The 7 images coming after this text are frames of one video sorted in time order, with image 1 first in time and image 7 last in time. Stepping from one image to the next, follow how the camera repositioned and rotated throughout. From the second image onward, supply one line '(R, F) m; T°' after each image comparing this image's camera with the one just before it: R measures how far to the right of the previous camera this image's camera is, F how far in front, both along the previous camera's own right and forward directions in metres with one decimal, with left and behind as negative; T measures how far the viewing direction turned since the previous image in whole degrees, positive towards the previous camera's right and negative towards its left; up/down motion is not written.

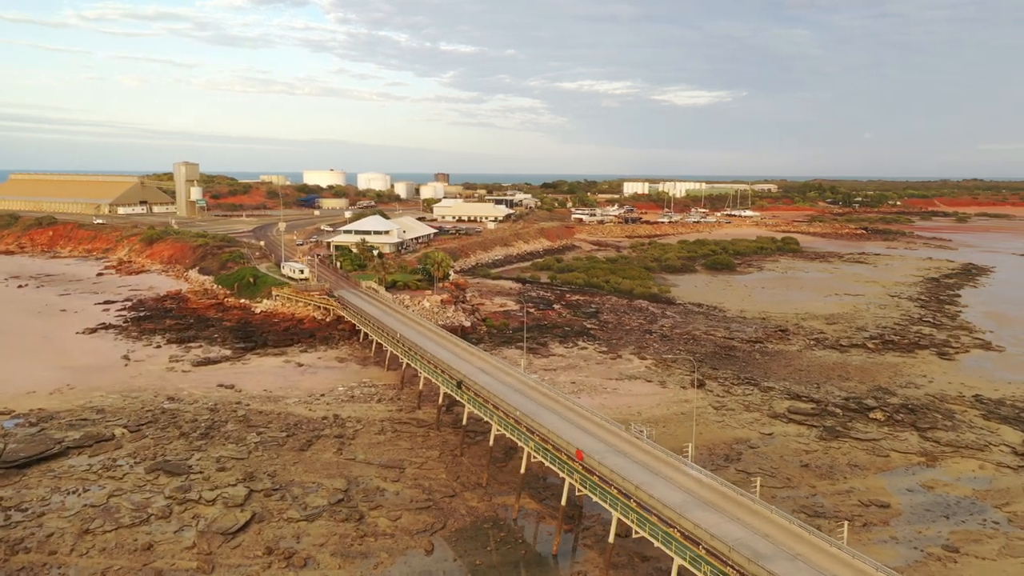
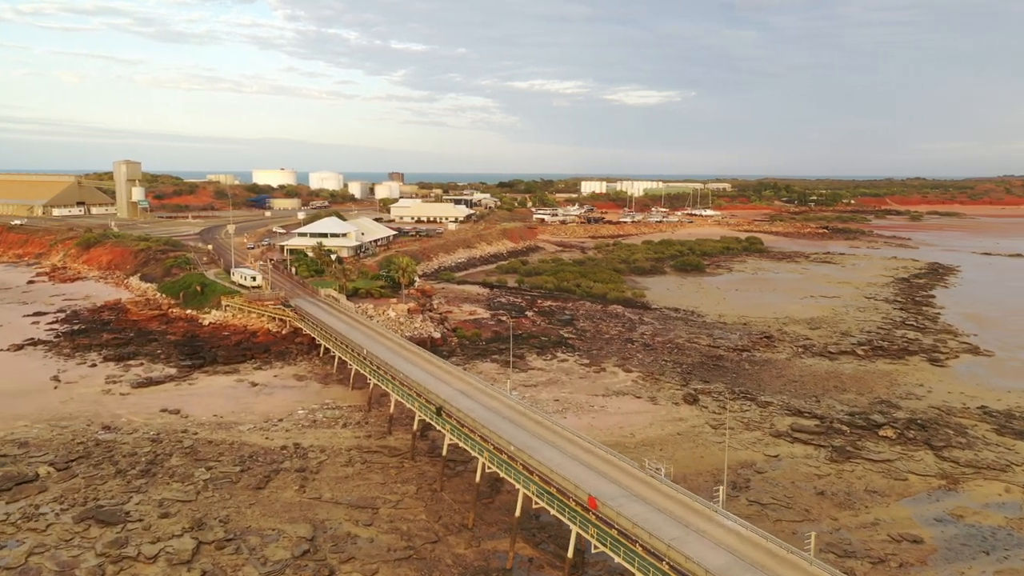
(-0.8, +2.6) m; +3°
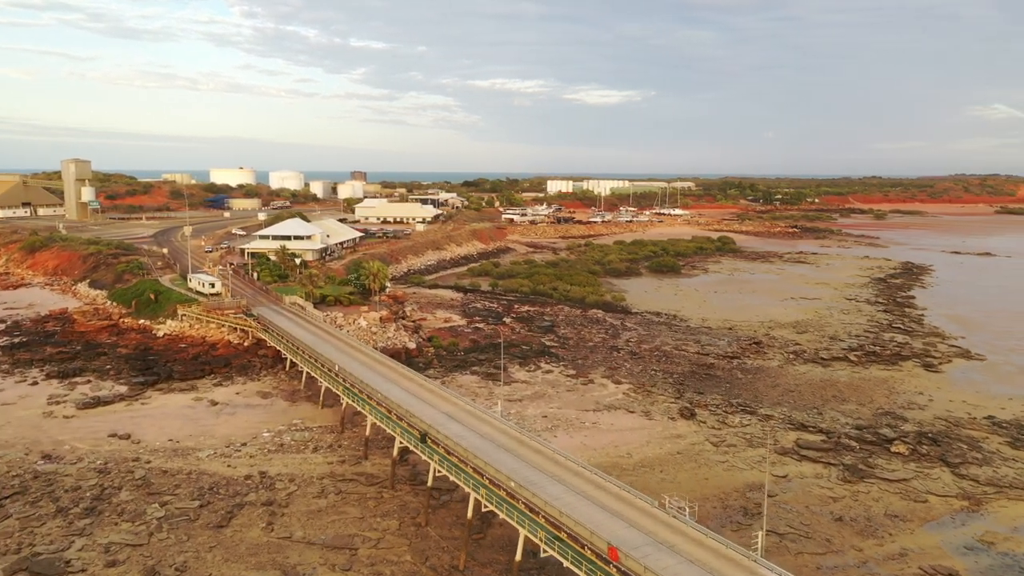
(-0.7, +2.0) m; +3°
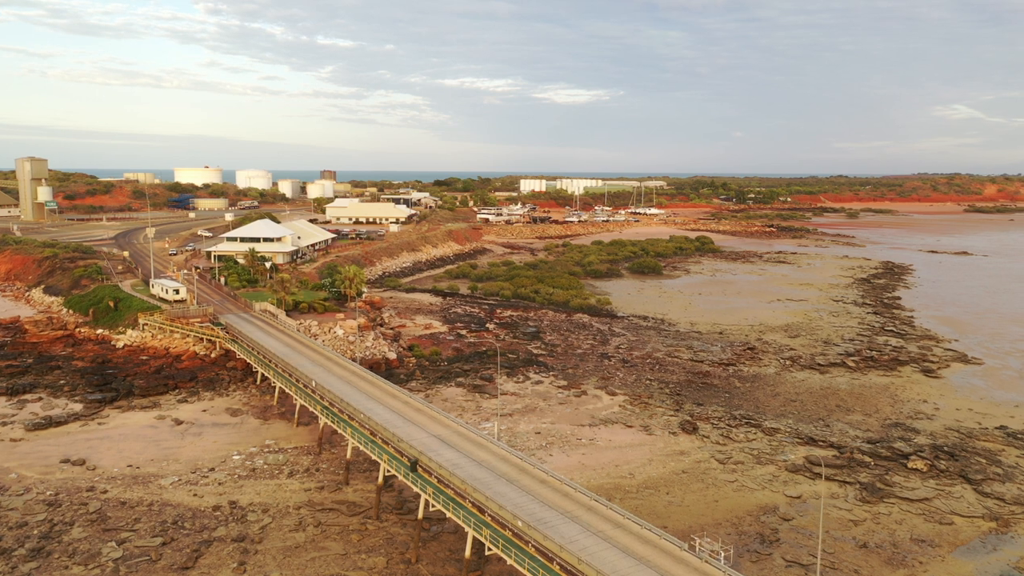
(-0.6, +1.7) m; +2°
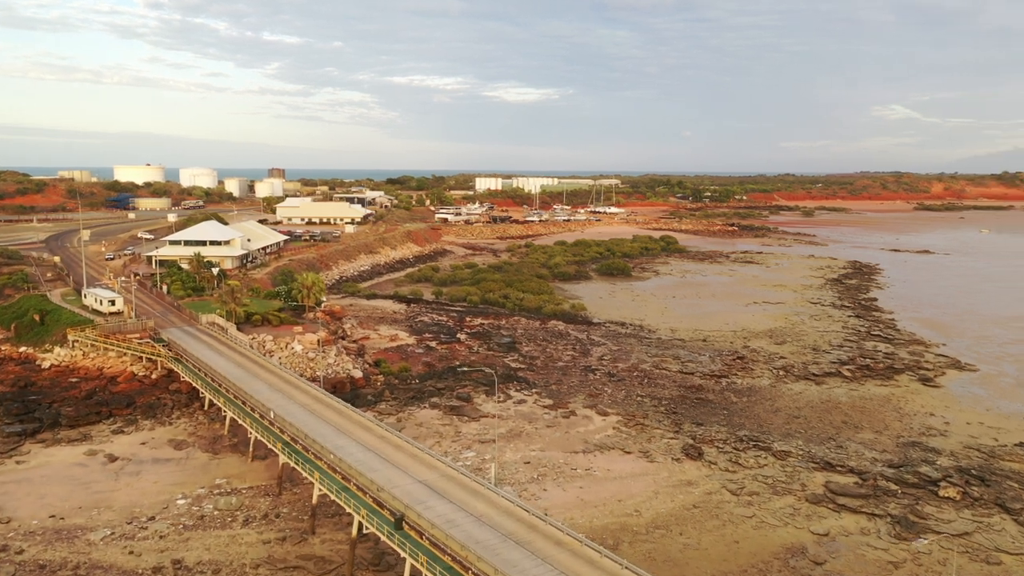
(-0.9, +2.7) m; +3°
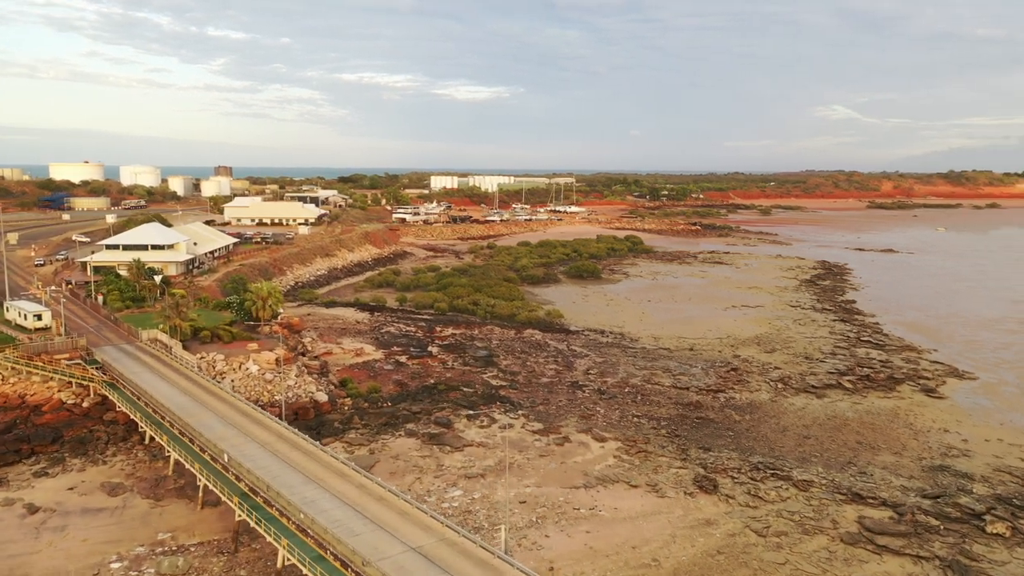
(-0.9, +2.7) m; +3°
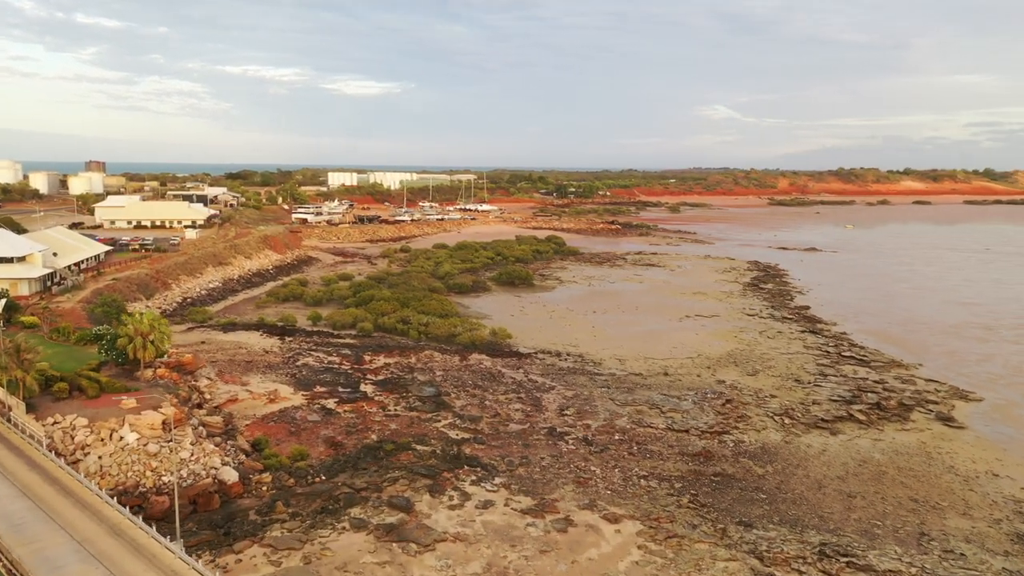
(-1.7, +5.7) m; +7°
